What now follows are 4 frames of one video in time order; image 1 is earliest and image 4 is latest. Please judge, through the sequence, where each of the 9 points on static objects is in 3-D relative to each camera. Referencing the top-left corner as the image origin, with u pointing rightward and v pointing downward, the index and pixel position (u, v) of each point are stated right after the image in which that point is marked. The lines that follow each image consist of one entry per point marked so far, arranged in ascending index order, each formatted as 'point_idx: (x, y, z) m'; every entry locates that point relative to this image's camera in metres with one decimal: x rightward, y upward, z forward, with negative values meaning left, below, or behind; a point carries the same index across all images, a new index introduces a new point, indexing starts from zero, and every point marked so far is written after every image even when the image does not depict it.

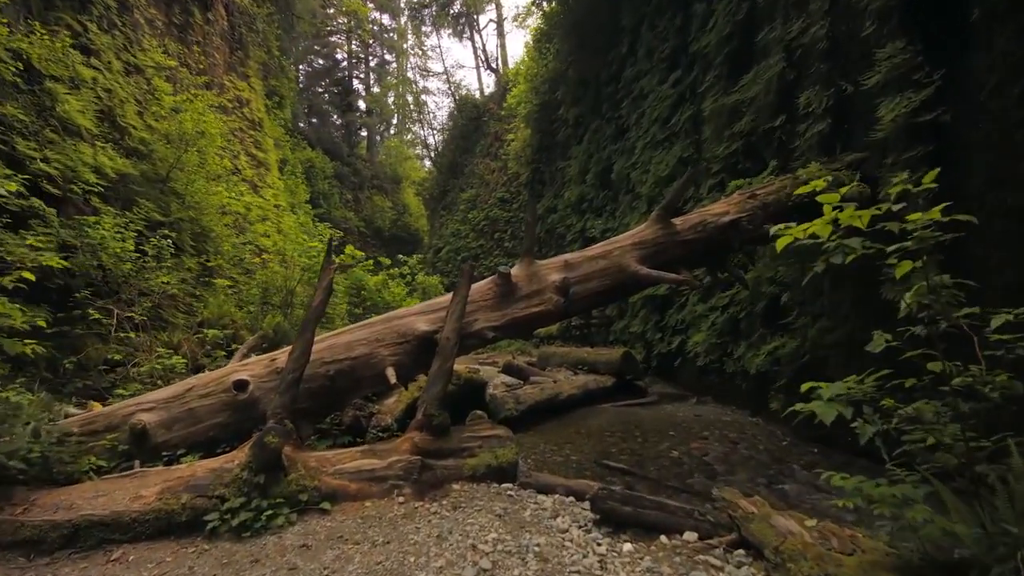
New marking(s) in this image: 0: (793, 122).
0: (+3.4, +2.0, +5.9) m
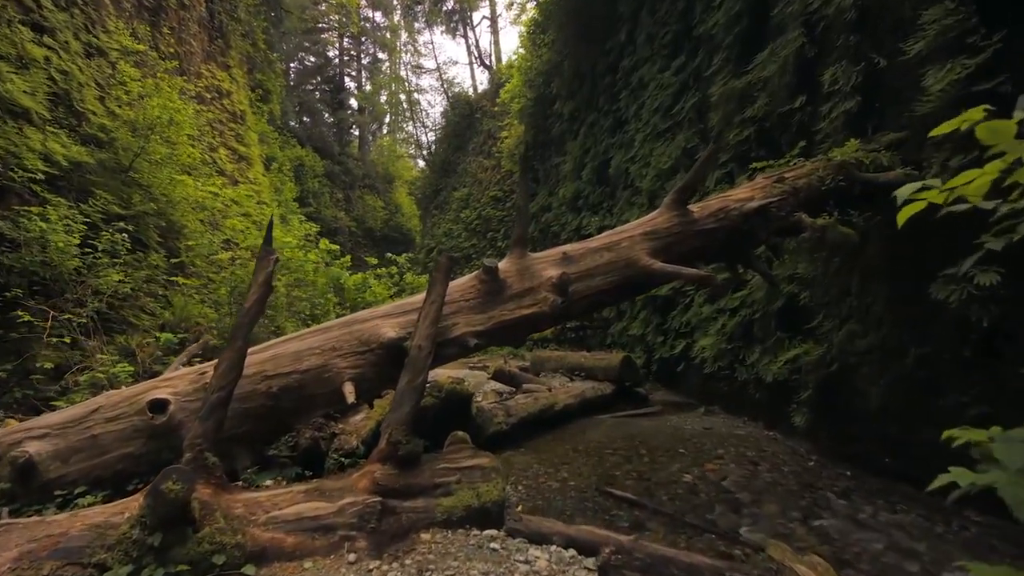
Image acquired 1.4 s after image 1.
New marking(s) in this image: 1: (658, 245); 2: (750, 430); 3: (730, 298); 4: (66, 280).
0: (+3.3, +2.0, +5.3) m
1: (+1.1, +0.3, +3.8) m
2: (+2.6, -1.5, +5.4) m
3: (+2.7, -0.1, +6.1) m
4: (-5.5, +0.1, +6.1) m
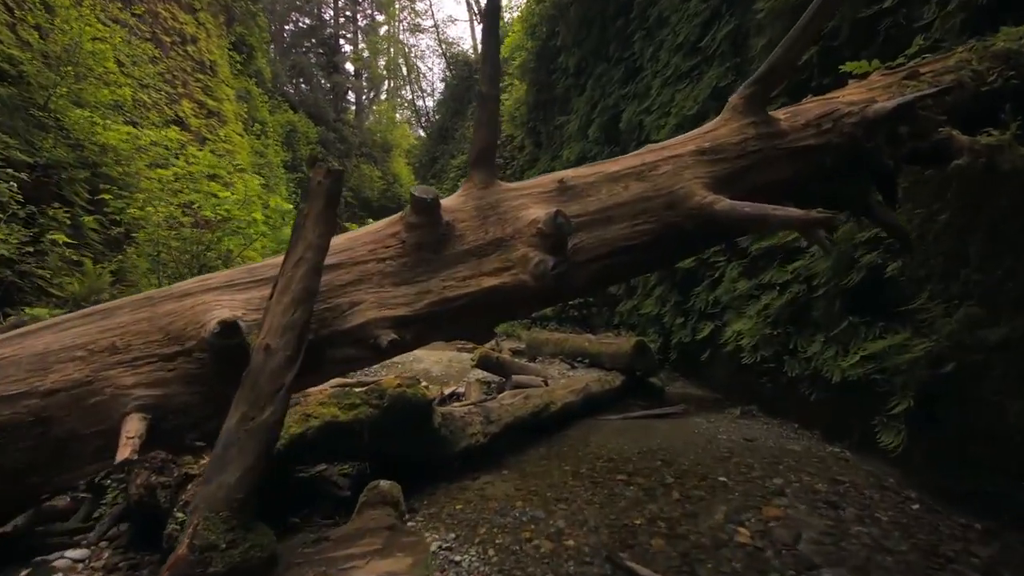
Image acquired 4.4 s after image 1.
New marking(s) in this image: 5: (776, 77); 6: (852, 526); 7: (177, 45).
0: (+3.1, +2.2, +3.8) m
1: (+1.0, +0.5, +2.4) m
2: (+2.4, -1.3, +4.1) m
3: (+2.5, +0.1, +4.7) m
4: (-5.7, +0.5, +4.8) m
5: (+1.3, +1.0, +2.5) m
6: (+1.9, -1.3, +2.7) m
7: (-8.5, +6.2, +12.5) m
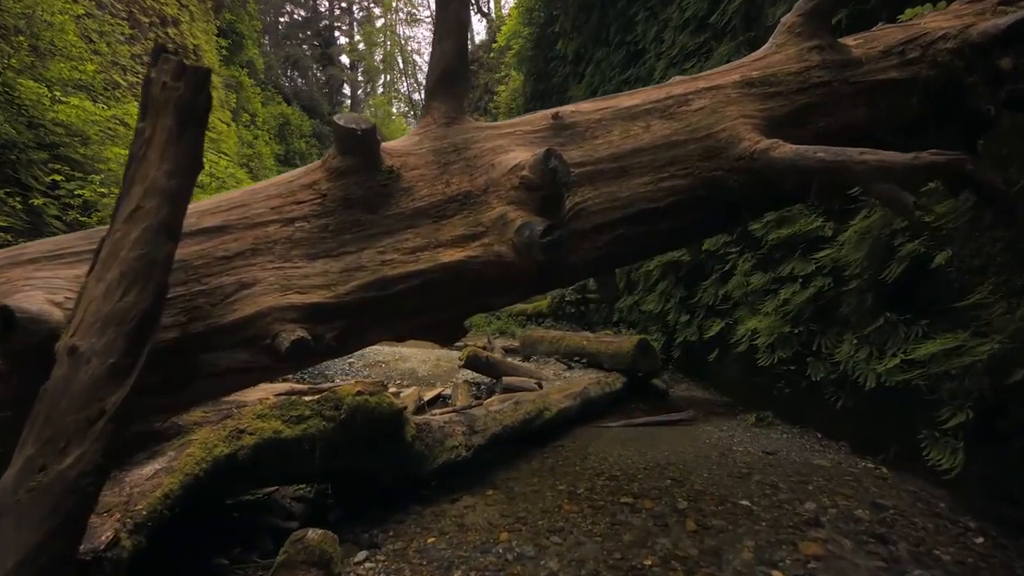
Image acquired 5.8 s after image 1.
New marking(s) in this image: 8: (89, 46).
0: (+3.1, +2.3, +3.3) m
1: (+0.9, +0.6, +1.9) m
2: (+2.3, -1.2, +3.6) m
3: (+2.5, +0.2, +4.2) m
4: (-5.8, +0.6, +4.3) m
5: (+1.2, +1.1, +2.0) m
6: (+1.8, -1.3, +2.2) m
7: (-8.6, +6.3, +11.9) m
8: (-7.6, +4.3, +8.9) m
